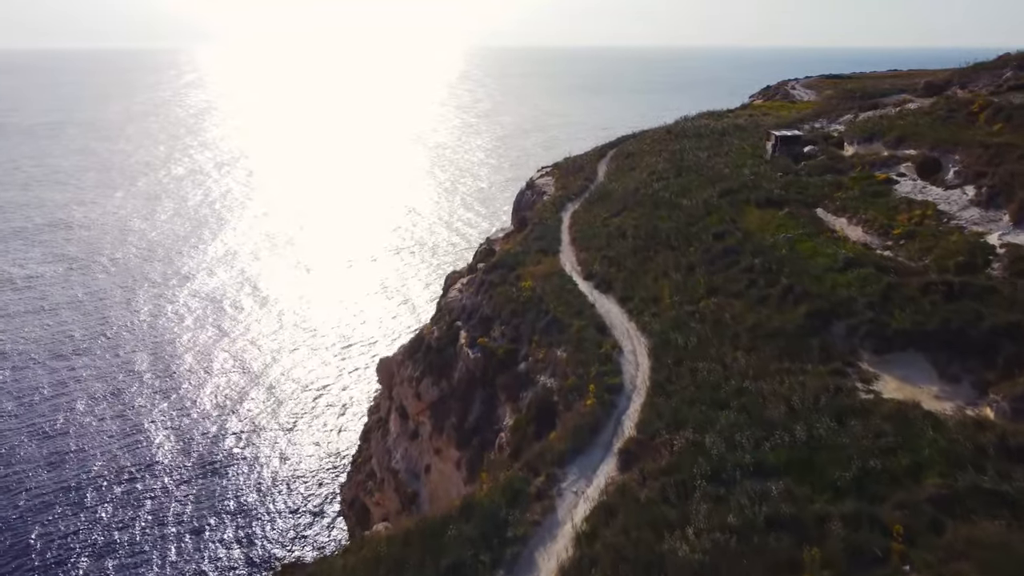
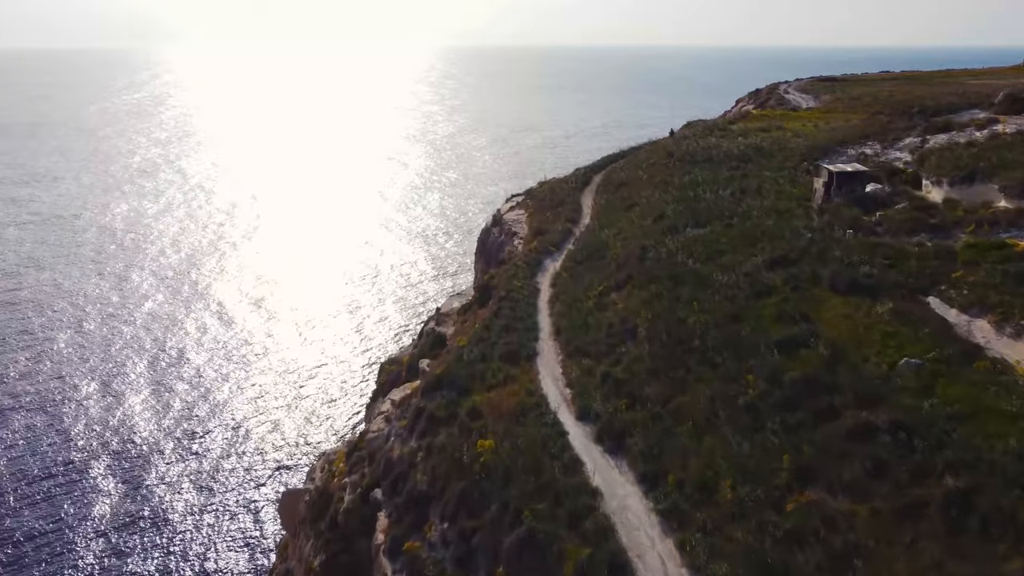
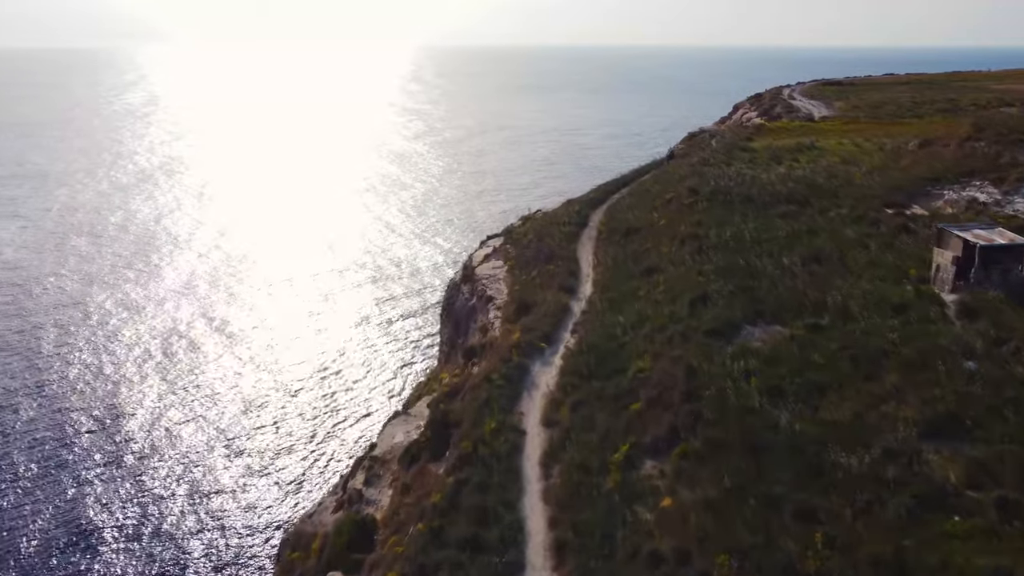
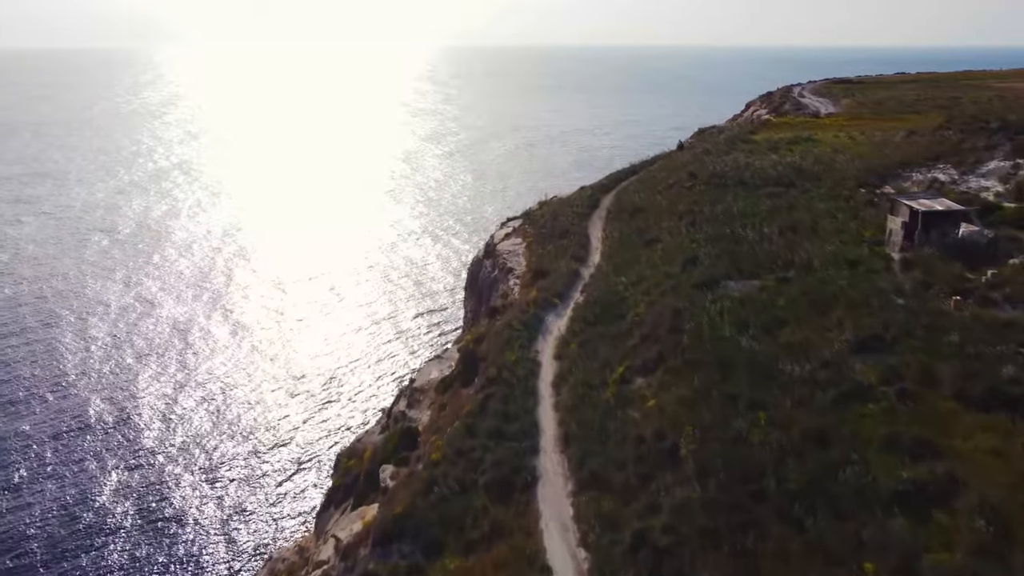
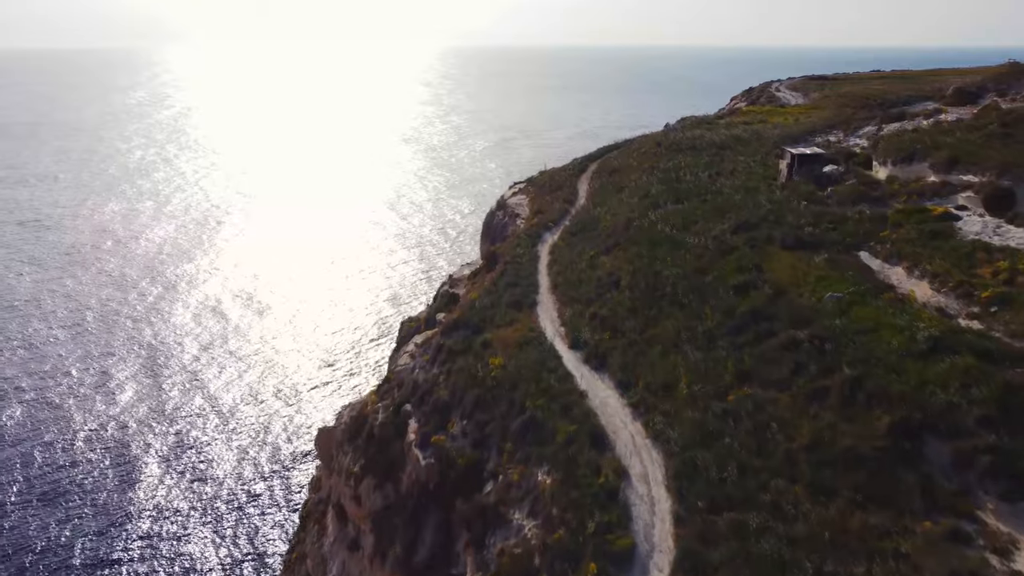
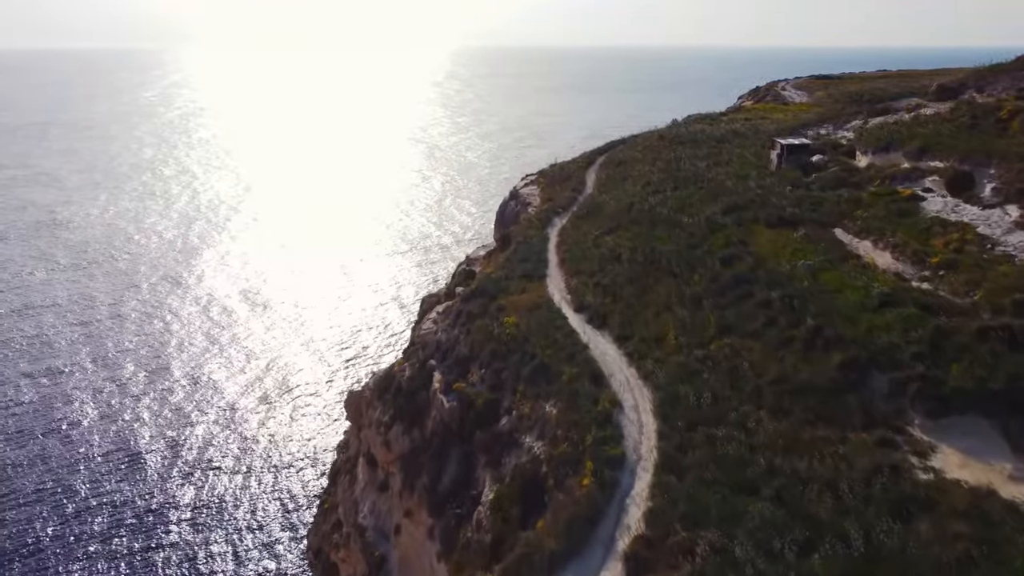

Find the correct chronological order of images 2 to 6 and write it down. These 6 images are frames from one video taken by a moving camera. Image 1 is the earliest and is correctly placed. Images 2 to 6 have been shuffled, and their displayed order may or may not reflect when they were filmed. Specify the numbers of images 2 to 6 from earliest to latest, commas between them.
6, 5, 2, 4, 3
